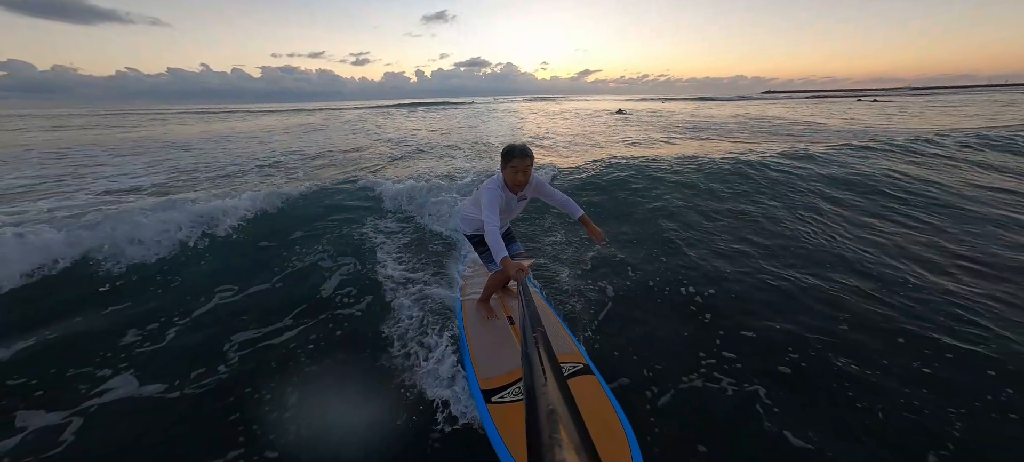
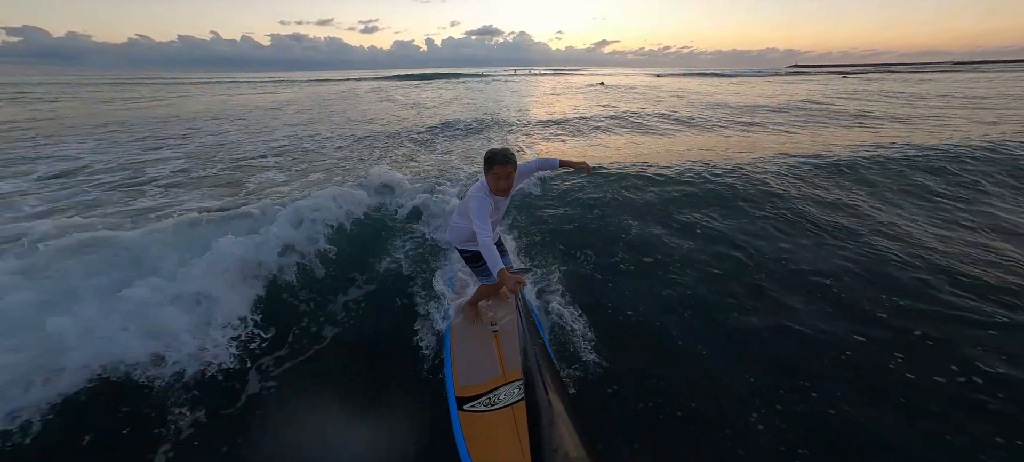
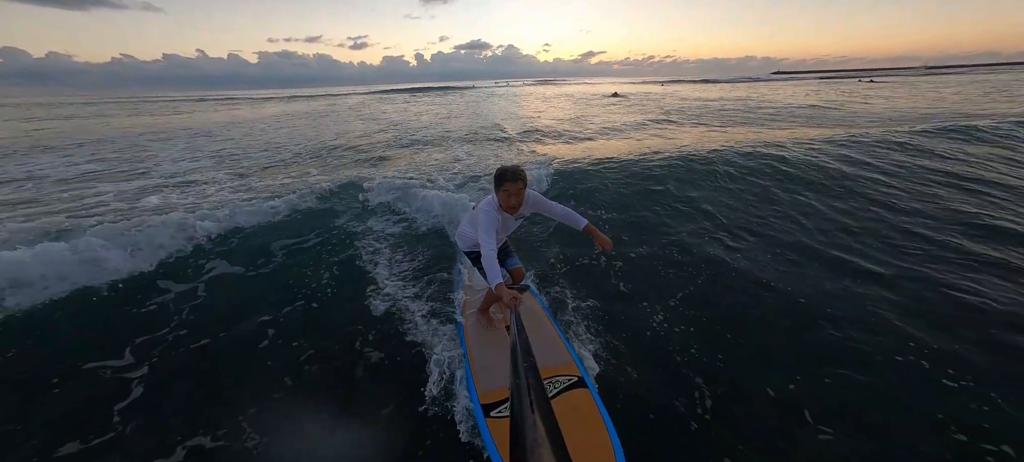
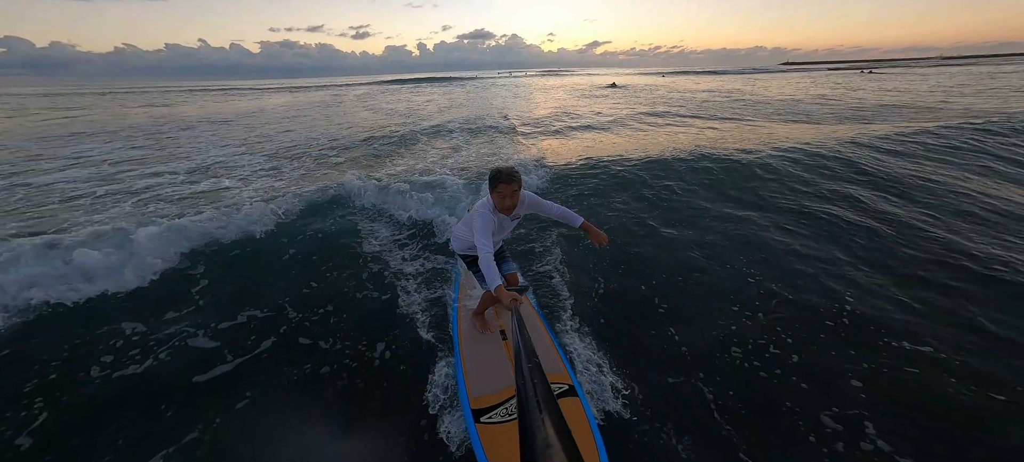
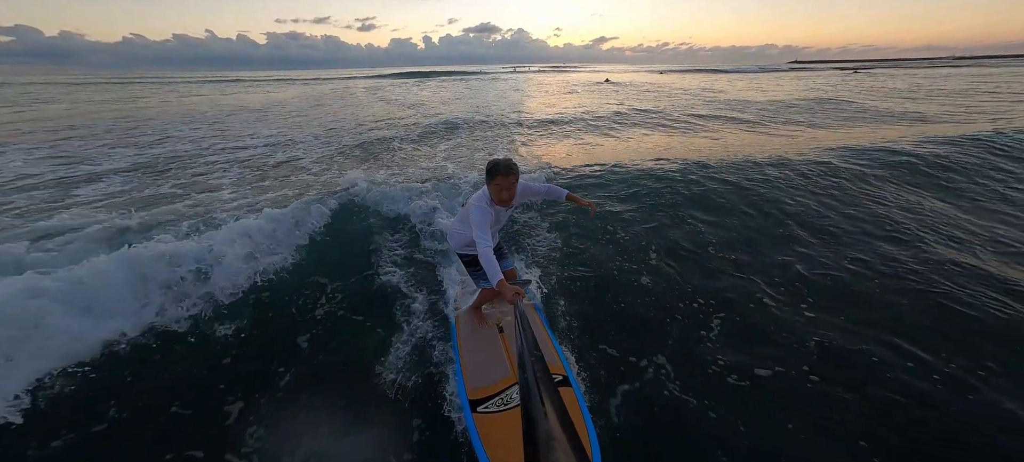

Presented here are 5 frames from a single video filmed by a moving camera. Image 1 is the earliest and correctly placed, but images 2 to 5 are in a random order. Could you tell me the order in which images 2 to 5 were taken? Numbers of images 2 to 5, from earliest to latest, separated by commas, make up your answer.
3, 4, 5, 2
